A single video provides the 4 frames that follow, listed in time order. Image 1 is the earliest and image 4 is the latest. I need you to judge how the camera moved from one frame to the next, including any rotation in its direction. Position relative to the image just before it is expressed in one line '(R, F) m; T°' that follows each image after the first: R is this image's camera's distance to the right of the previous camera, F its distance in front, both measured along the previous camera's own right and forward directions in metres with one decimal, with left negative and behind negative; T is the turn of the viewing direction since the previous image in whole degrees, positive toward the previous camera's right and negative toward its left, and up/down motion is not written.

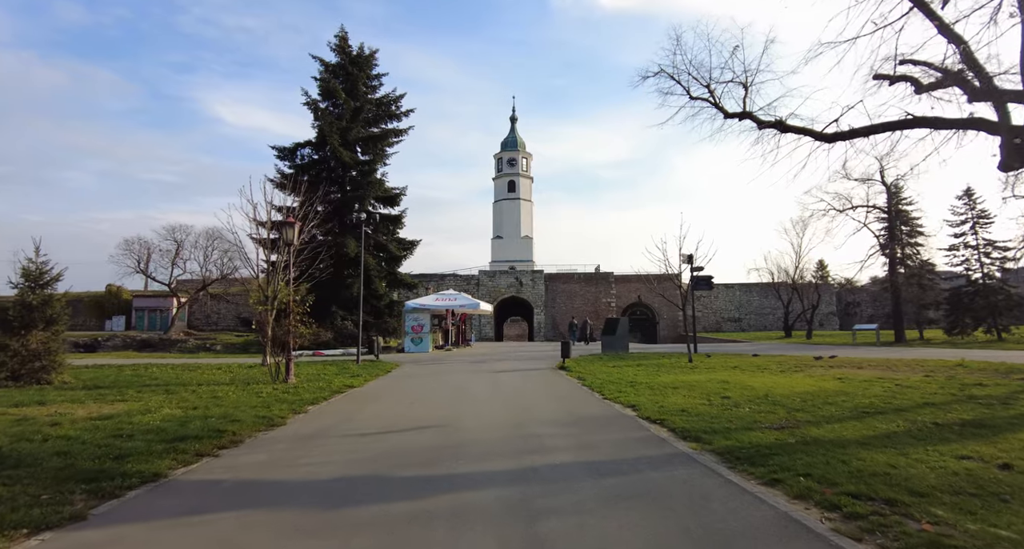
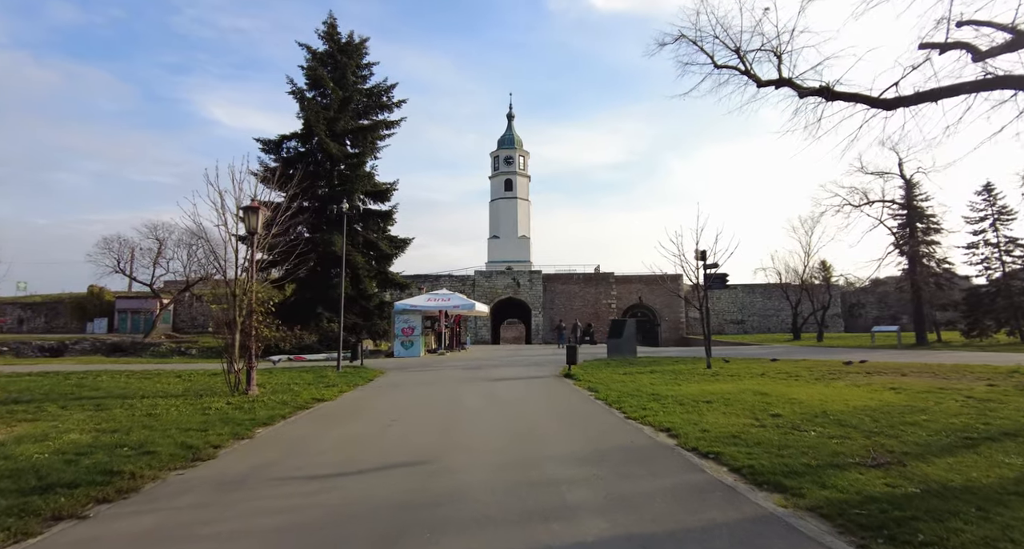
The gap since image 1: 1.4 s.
(-0.1, +1.9) m; 0°
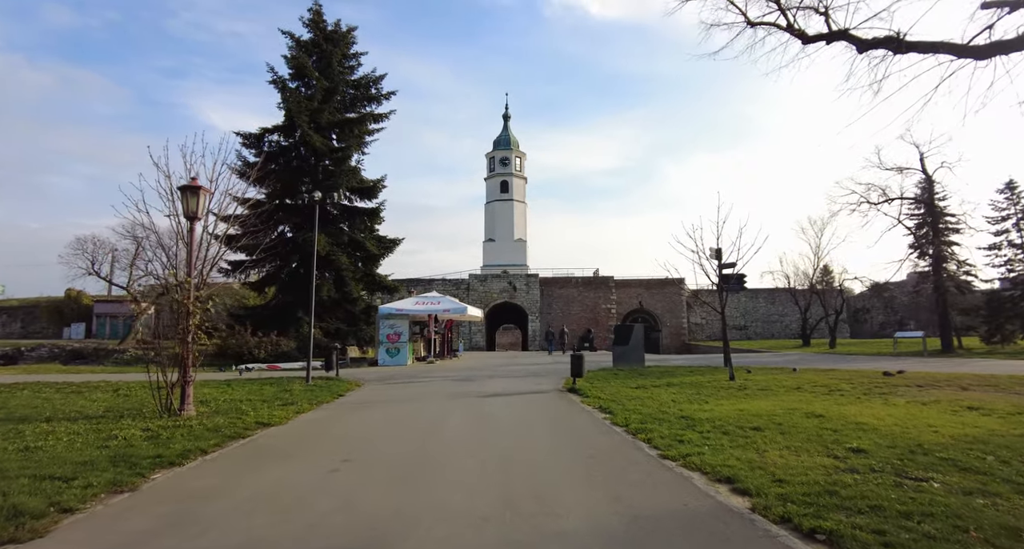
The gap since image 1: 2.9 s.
(0.0, +2.1) m; 0°
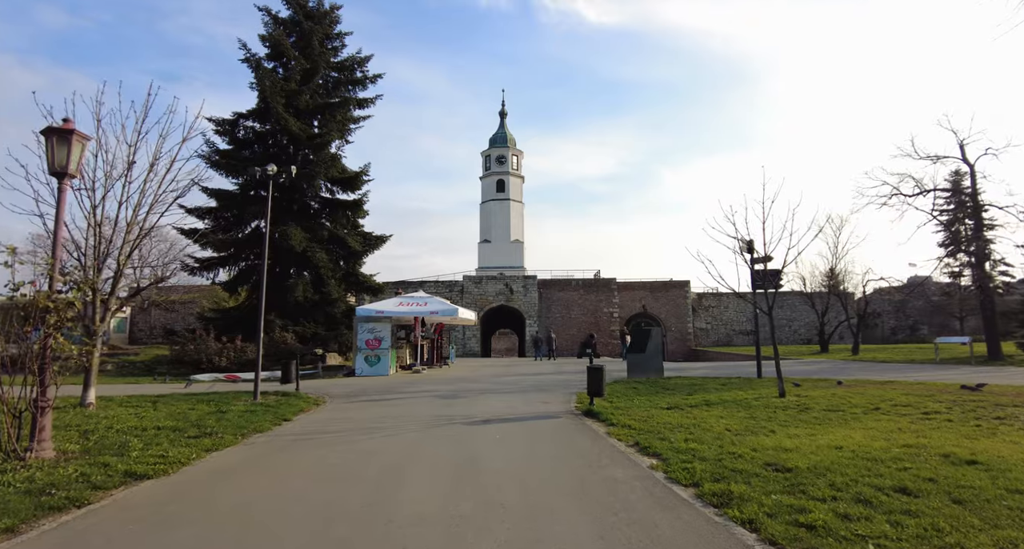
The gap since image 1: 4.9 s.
(-0.1, +2.8) m; 0°
